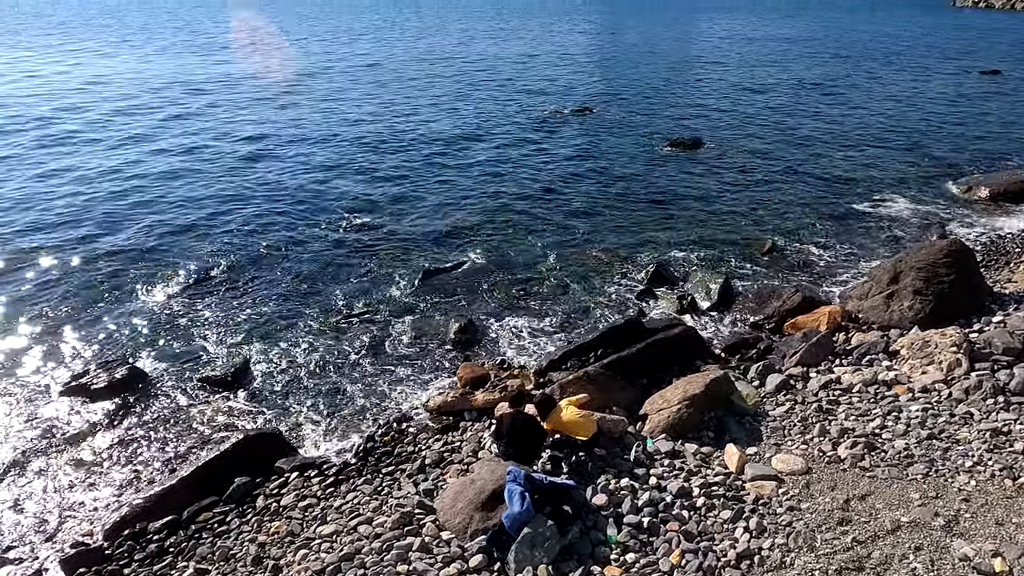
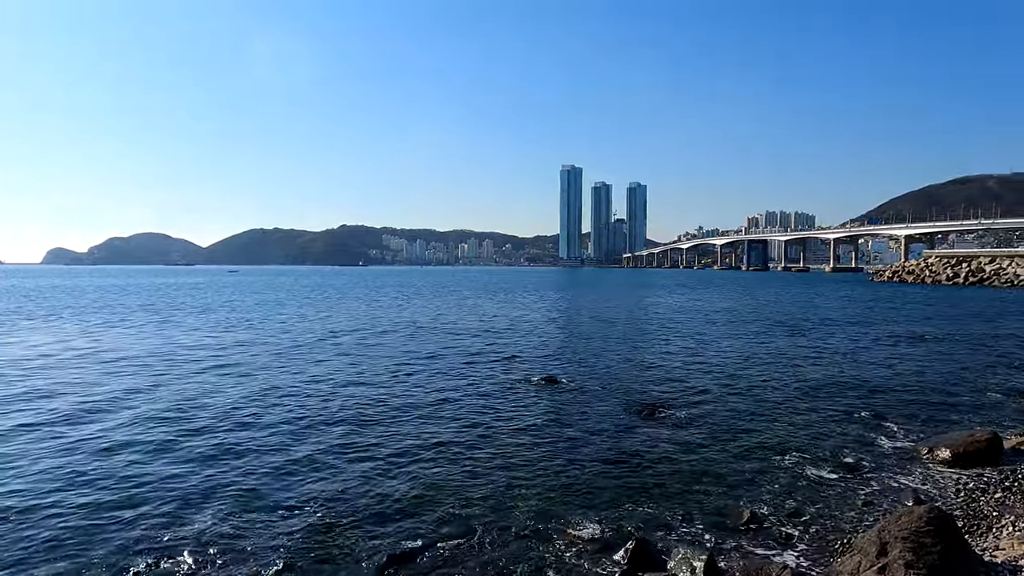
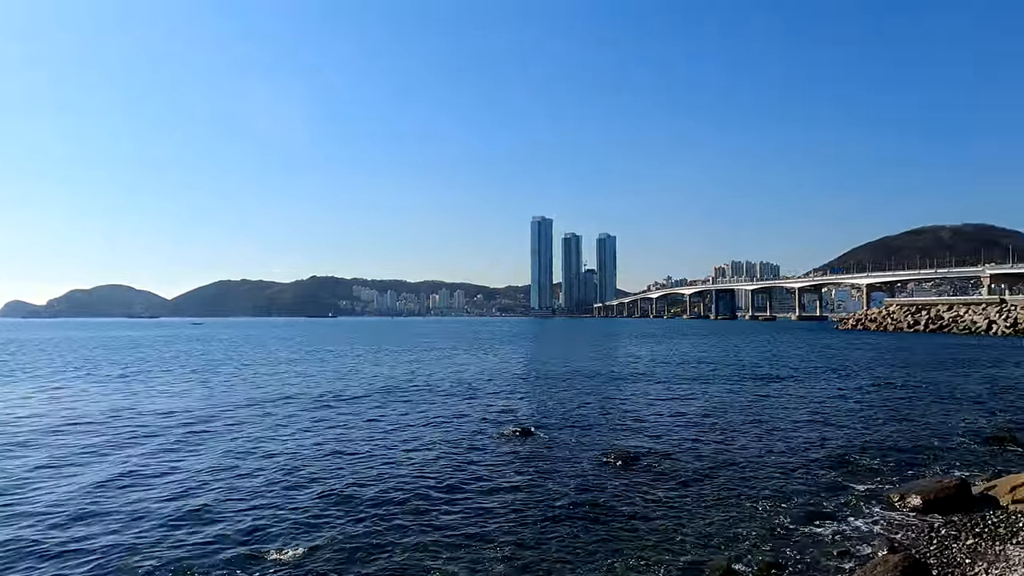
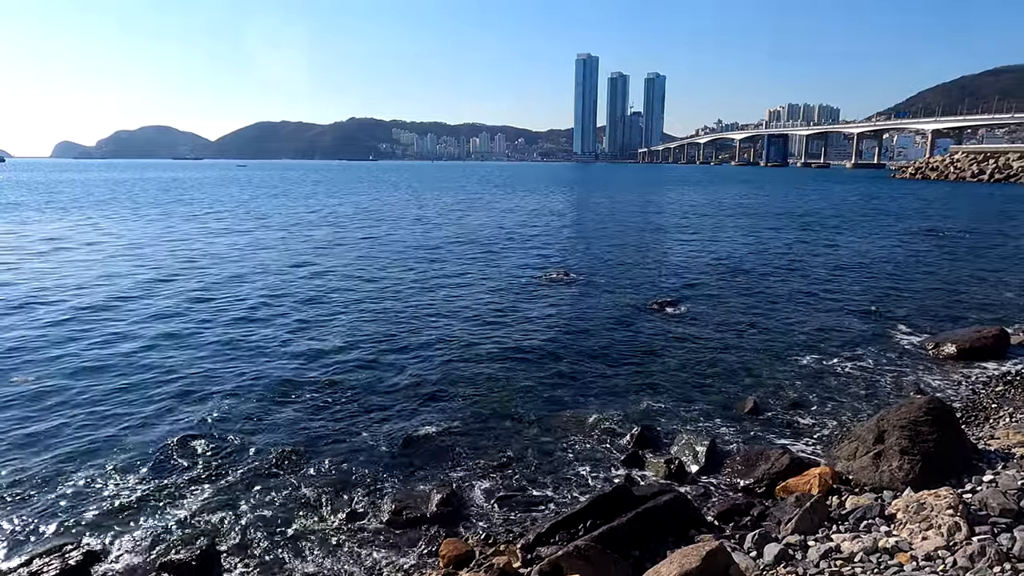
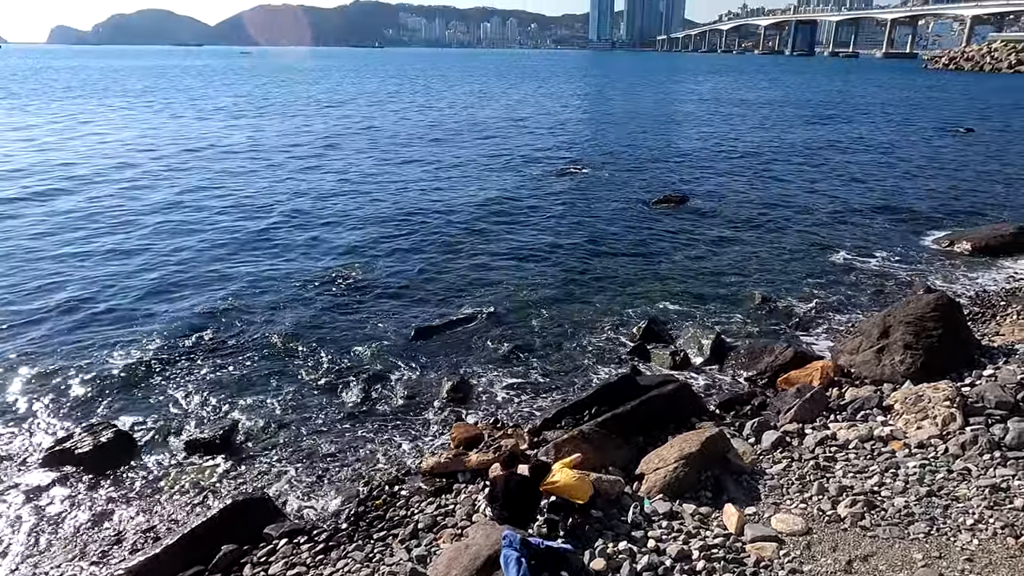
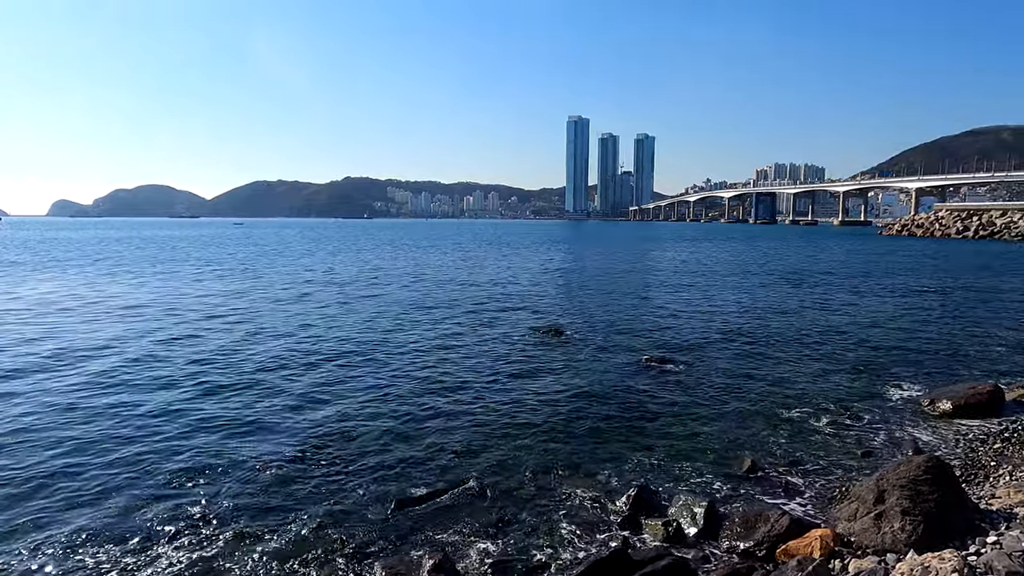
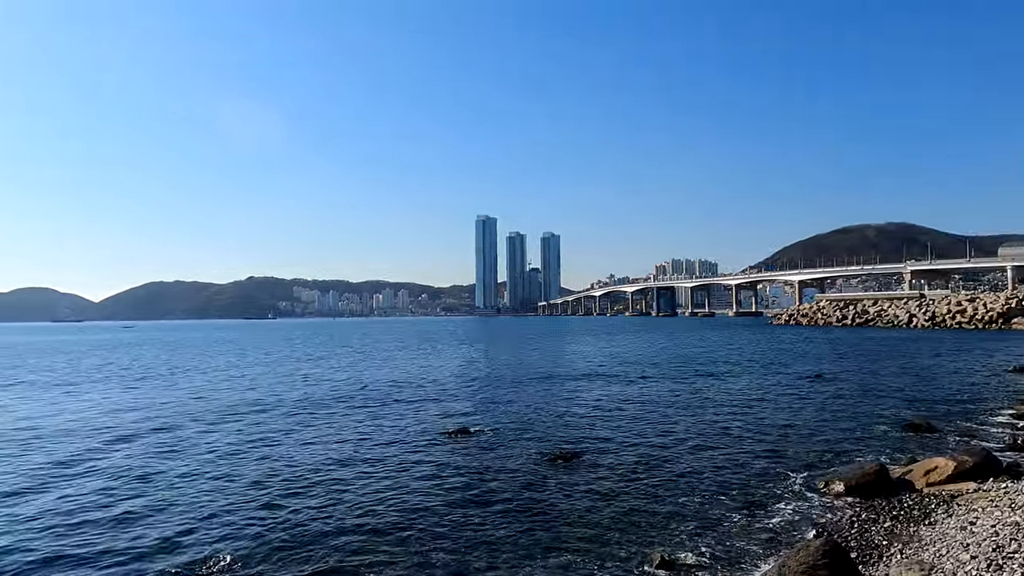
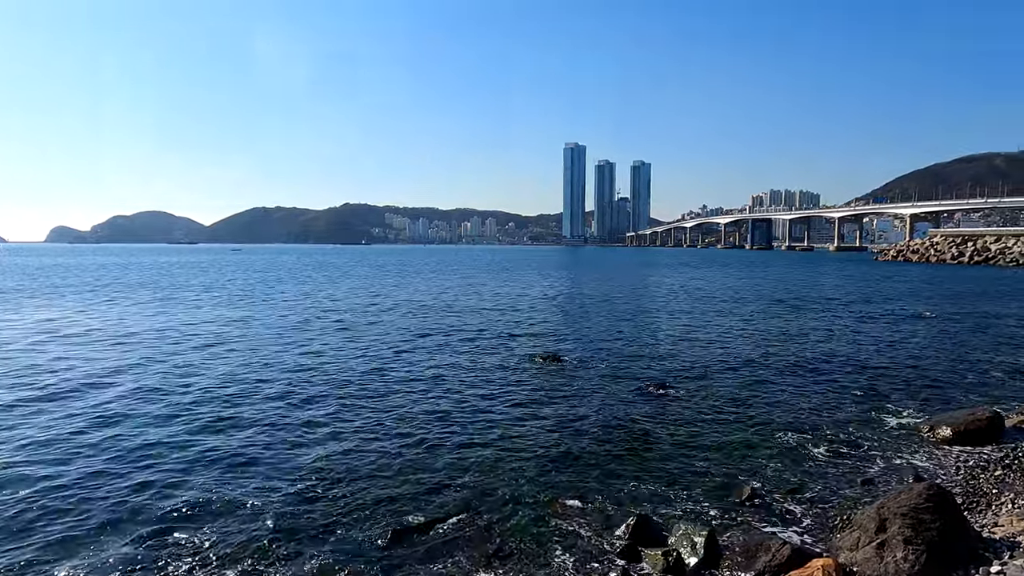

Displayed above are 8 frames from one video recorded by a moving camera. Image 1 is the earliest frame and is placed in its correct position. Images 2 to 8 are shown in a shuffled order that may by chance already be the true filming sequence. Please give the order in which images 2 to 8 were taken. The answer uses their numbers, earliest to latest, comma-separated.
5, 4, 6, 8, 2, 3, 7
